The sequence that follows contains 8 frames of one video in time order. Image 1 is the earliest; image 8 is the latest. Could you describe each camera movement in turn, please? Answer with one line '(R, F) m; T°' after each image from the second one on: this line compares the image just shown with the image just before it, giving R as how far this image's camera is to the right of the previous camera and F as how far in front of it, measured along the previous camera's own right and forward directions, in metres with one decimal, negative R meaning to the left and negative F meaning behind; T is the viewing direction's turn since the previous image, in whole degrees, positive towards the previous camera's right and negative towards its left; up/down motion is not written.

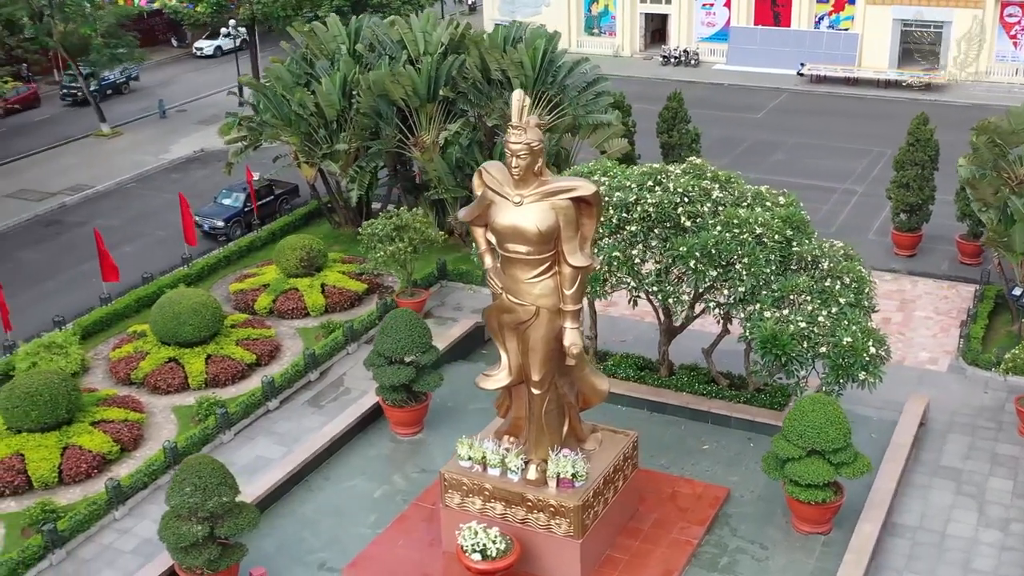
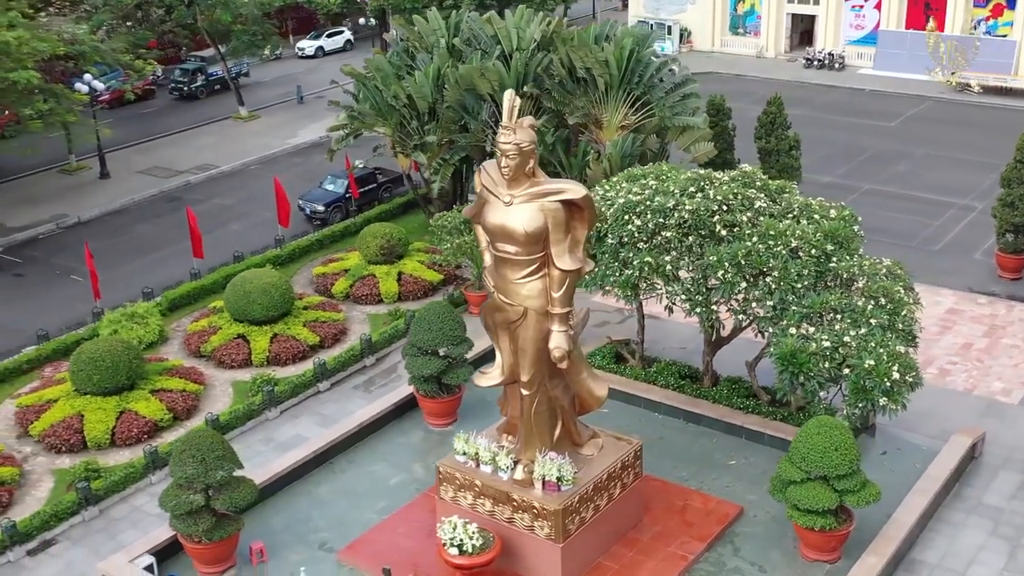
(+1.6, +0.1) m; -9°
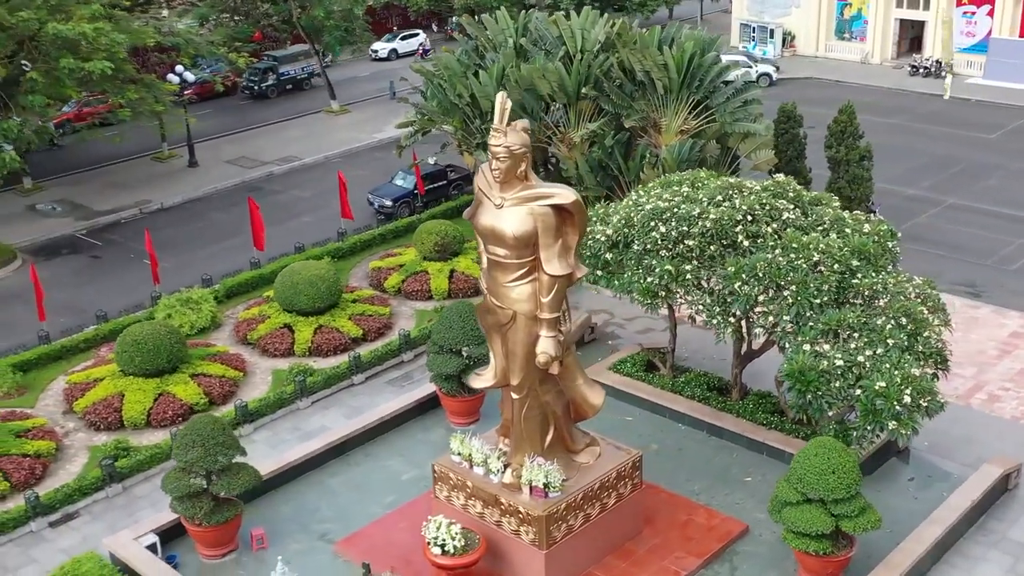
(+1.2, +0.1) m; -6°
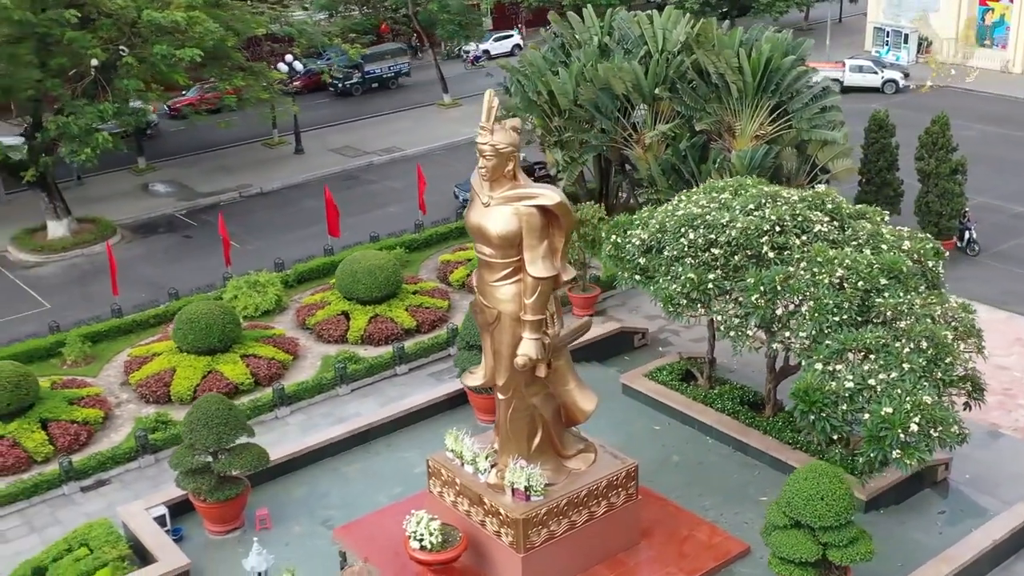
(+1.5, +0.2) m; -8°
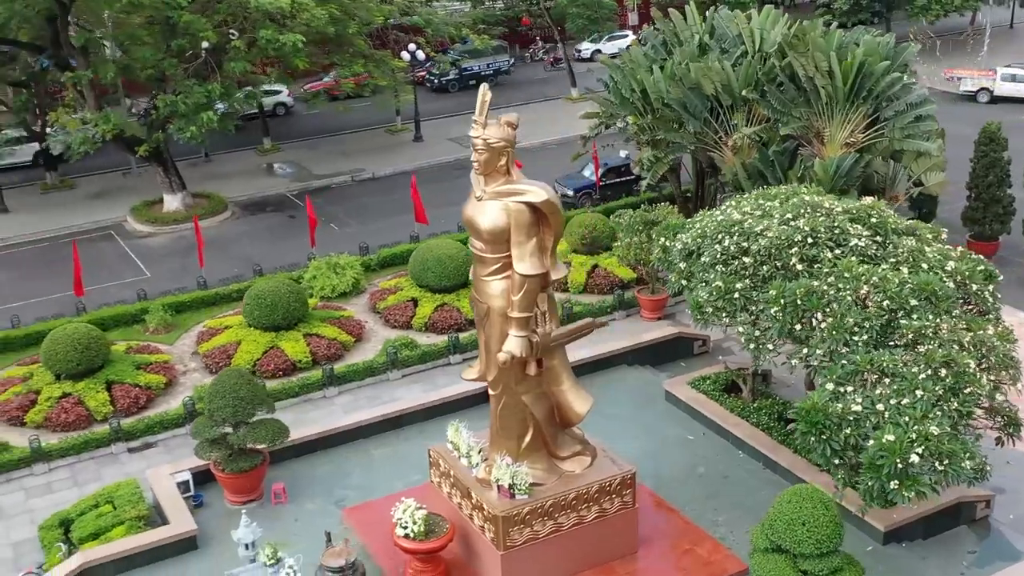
(+1.6, +0.2) m; -9°
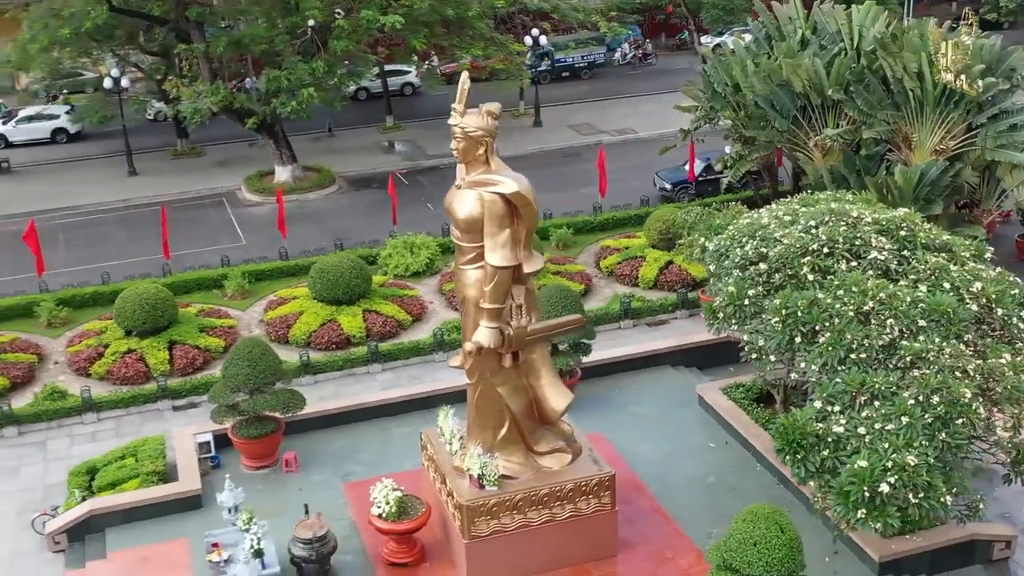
(+1.8, +0.2) m; -9°
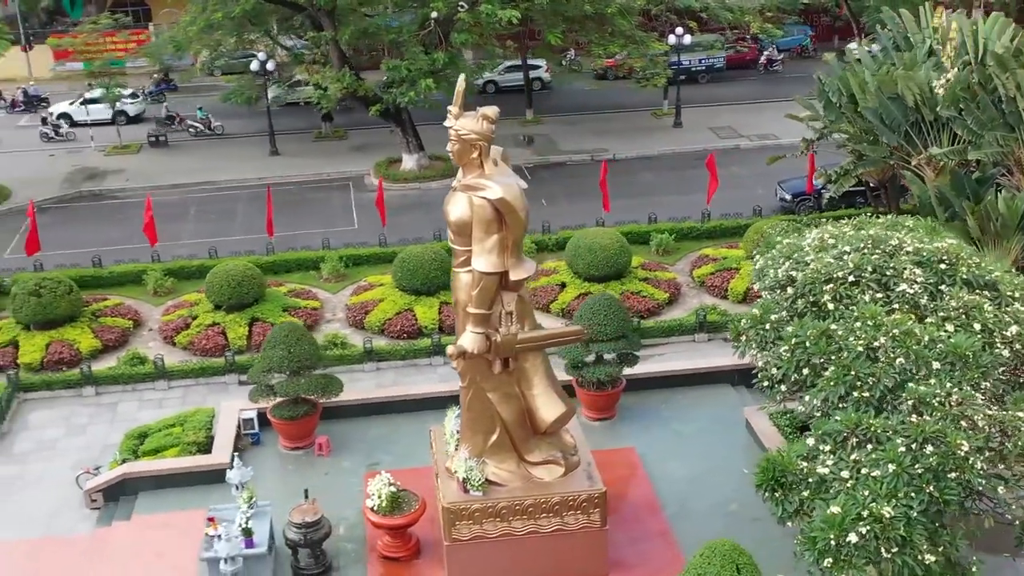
(+1.8, +0.3) m; -10°
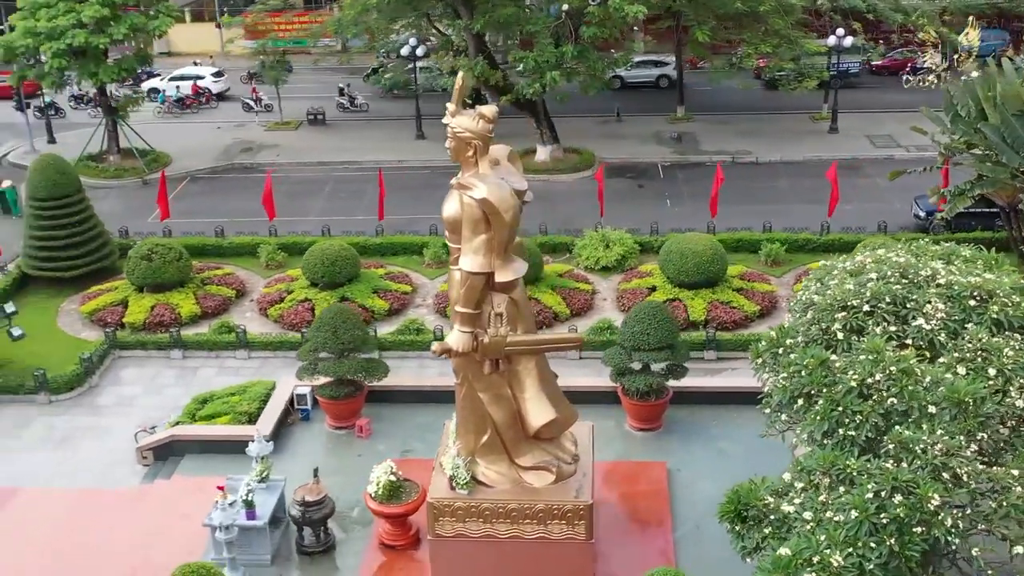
(+1.9, +0.3) m; -11°
